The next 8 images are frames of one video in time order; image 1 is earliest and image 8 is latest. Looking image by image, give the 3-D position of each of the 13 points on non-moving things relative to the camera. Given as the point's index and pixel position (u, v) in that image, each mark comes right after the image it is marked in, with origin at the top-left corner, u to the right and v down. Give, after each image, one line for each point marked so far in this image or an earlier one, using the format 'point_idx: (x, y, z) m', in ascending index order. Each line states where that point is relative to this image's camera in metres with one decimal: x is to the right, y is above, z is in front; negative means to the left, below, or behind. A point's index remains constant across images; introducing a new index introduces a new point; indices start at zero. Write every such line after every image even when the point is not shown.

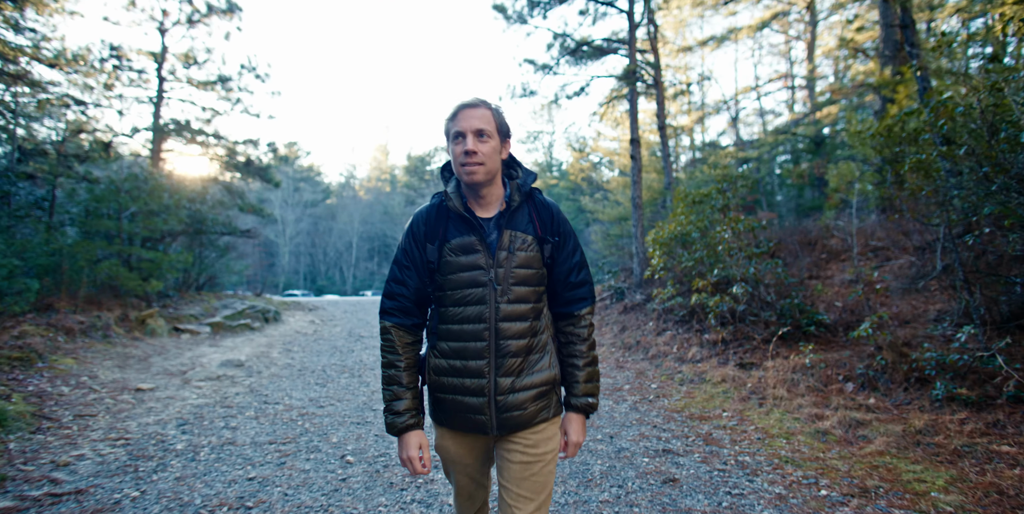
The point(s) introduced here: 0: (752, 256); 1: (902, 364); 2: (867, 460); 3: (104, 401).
0: (+3.1, 0.0, +6.7) m
1: (+3.6, -1.0, +4.8) m
2: (+2.6, -1.5, +3.9) m
3: (-4.4, -1.5, +5.6) m
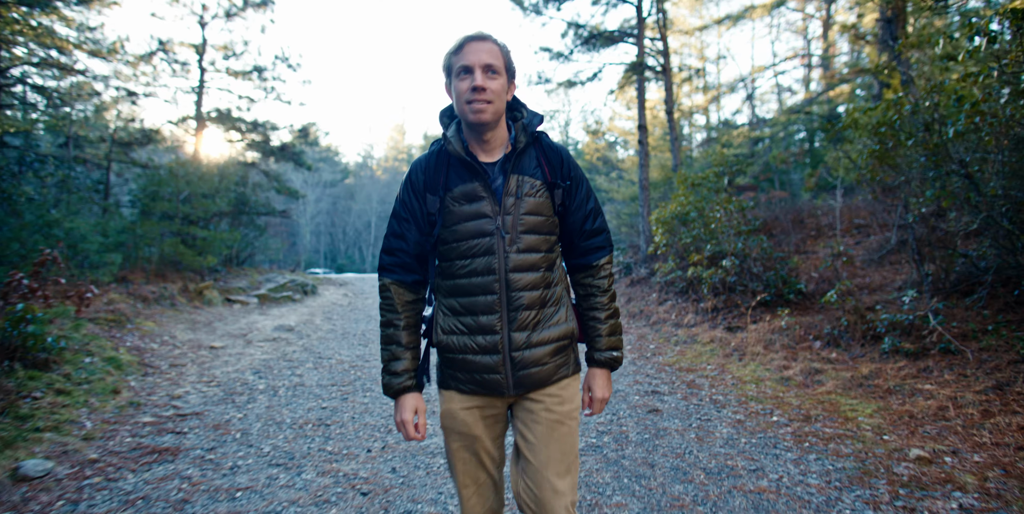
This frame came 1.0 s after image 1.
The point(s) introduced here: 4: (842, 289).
0: (+3.3, +0.4, +7.5) m
1: (+3.8, -0.7, +5.7) m
2: (+2.7, -1.2, +4.8) m
3: (-4.2, -1.2, +6.7) m
4: (+3.9, -0.4, +6.2) m
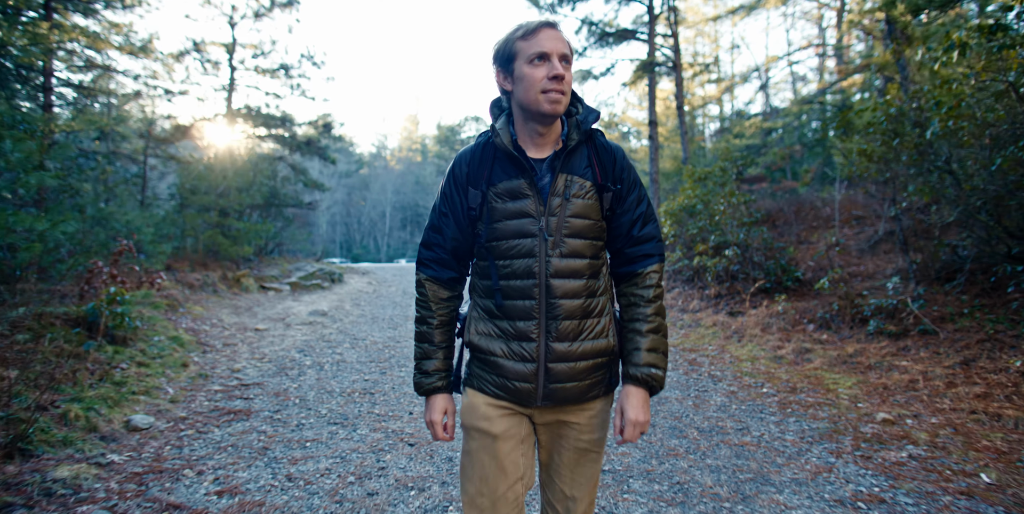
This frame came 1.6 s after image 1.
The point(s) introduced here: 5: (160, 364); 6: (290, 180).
0: (+3.6, +0.5, +8.1) m
1: (+4.0, -0.6, +6.2) m
2: (+2.9, -1.1, +5.3) m
3: (-3.9, -1.1, +7.4) m
4: (+4.1, -0.2, +6.7) m
5: (-3.6, -1.1, +5.4) m
6: (-6.7, +2.3, +16.1) m
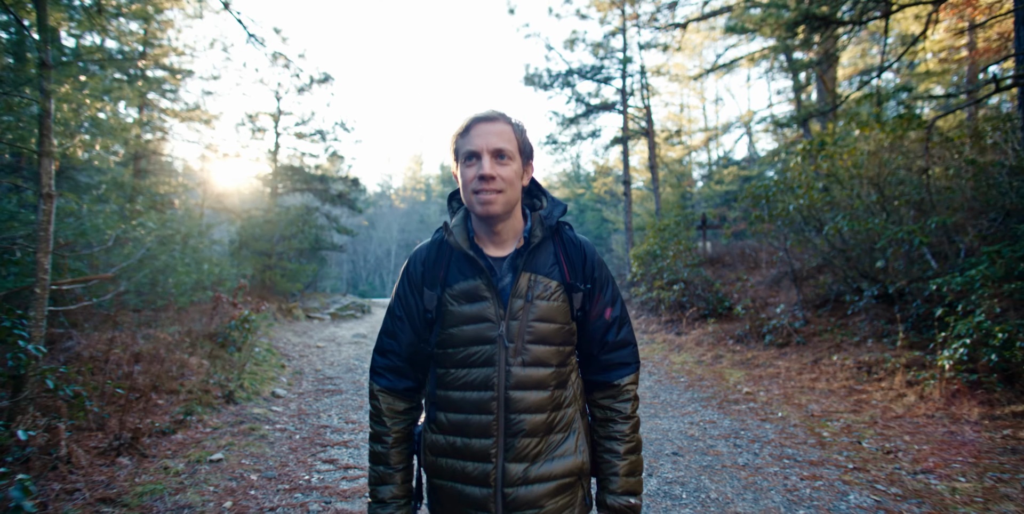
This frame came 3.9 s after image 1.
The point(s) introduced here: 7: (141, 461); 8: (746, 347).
0: (+3.6, -0.2, +10.6) m
1: (+4.0, -1.1, +8.6) m
2: (+2.9, -1.6, +7.7) m
3: (-3.9, -1.7, +9.8) m
4: (+4.1, -0.8, +9.2) m
5: (-3.6, -1.6, +7.8) m
6: (-6.7, +1.1, +18.7) m
7: (-2.8, -1.5, +4.0) m
8: (+3.7, -1.4, +8.4) m
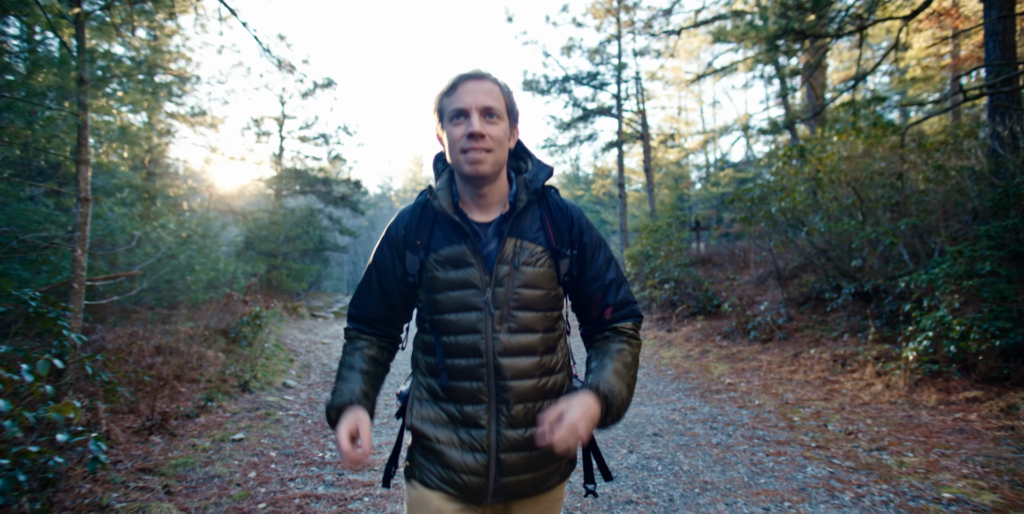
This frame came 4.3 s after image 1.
0: (+3.5, -0.2, +11.0) m
1: (+3.9, -1.1, +9.0) m
2: (+2.9, -1.6, +8.1) m
3: (-3.9, -1.7, +10.3) m
4: (+4.1, -0.8, +9.6) m
5: (-3.7, -1.6, +8.3) m
6: (-6.7, +1.1, +19.1) m
7: (-2.8, -1.5, +4.4) m
8: (+3.7, -1.4, +8.8) m
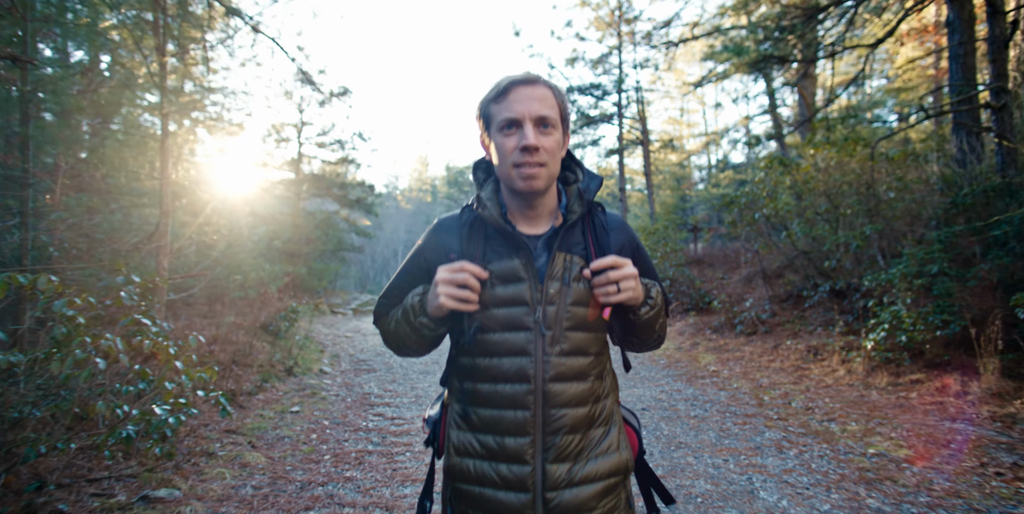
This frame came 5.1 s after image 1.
0: (+3.7, -0.2, +11.8) m
1: (+4.1, -1.2, +9.9) m
2: (+3.0, -1.6, +9.0) m
3: (-3.8, -1.7, +11.2) m
4: (+4.3, -0.8, +10.4) m
5: (-3.5, -1.6, +9.2) m
6: (-6.5, +1.1, +20.1) m
7: (-2.7, -1.5, +5.3) m
8: (+3.8, -1.5, +9.7) m
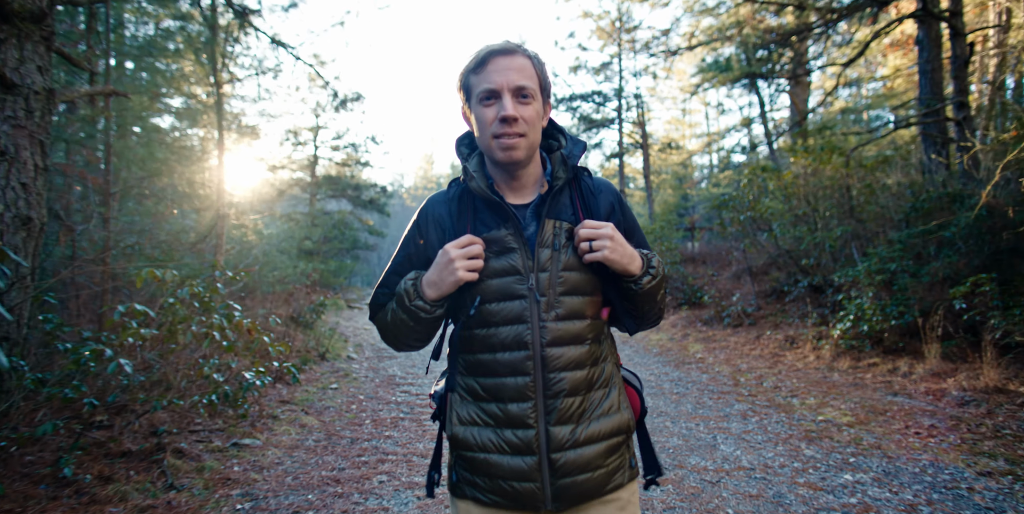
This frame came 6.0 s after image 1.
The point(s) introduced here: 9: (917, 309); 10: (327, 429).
0: (+3.8, -0.1, +12.7) m
1: (+4.2, -1.1, +10.7) m
2: (+3.1, -1.6, +9.9) m
3: (-3.6, -1.7, +12.1) m
4: (+4.4, -0.8, +11.3) m
5: (-3.4, -1.6, +10.1) m
6: (-6.3, +1.2, +21.0) m
7: (-2.6, -1.5, +6.2) m
8: (+4.0, -1.4, +10.5) m
9: (+5.1, -0.7, +6.6) m
10: (-1.7, -1.6, +4.9) m
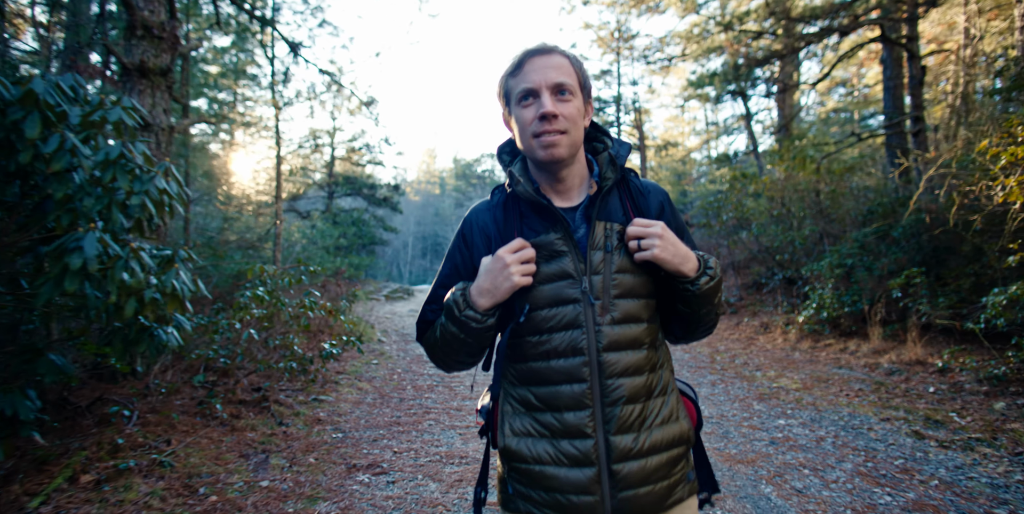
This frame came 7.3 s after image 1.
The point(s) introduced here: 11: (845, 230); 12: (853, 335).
0: (+4.0, 0.0, +13.9) m
1: (+4.4, -1.0, +12.0) m
2: (+3.3, -1.5, +11.1) m
3: (-3.5, -1.6, +13.3) m
4: (+4.6, -0.7, +12.5) m
5: (-3.2, -1.5, +11.4) m
6: (-6.1, +1.4, +22.2) m
7: (-2.5, -1.5, +7.4) m
8: (+4.1, -1.3, +11.8) m
9: (+5.3, -0.6, +7.8) m
10: (-1.6, -1.6, +6.1) m
11: (+6.1, +0.5, +9.6) m
12: (+5.3, -1.2, +8.1) m
